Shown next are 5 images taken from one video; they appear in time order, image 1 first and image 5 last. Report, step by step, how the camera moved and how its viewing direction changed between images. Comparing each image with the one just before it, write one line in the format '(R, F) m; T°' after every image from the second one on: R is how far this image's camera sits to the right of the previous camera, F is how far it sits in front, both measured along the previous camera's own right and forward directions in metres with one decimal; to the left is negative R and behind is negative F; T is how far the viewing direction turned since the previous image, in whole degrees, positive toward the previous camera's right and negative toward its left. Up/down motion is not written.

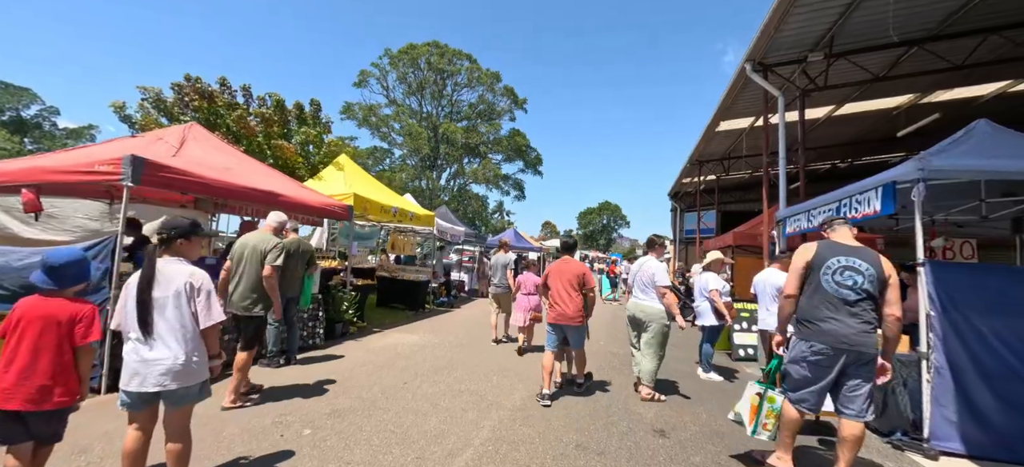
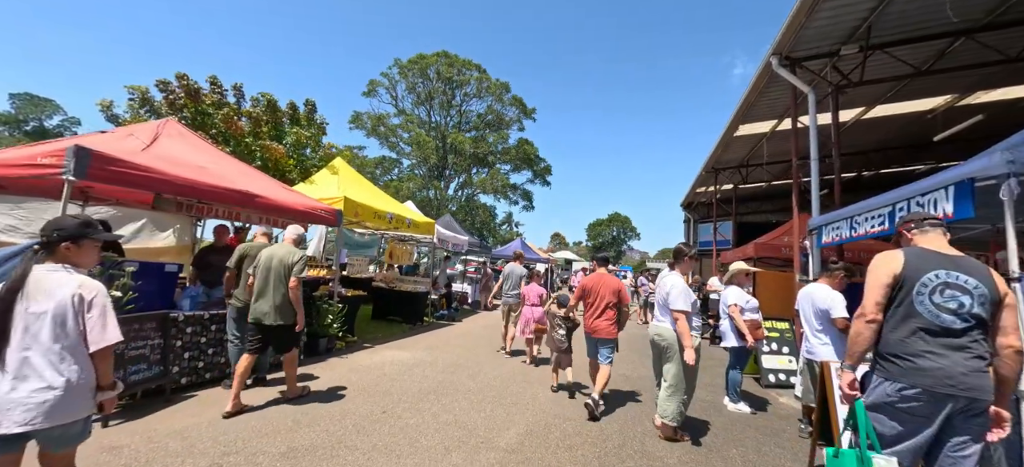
(+0.1, +0.7) m; -1°
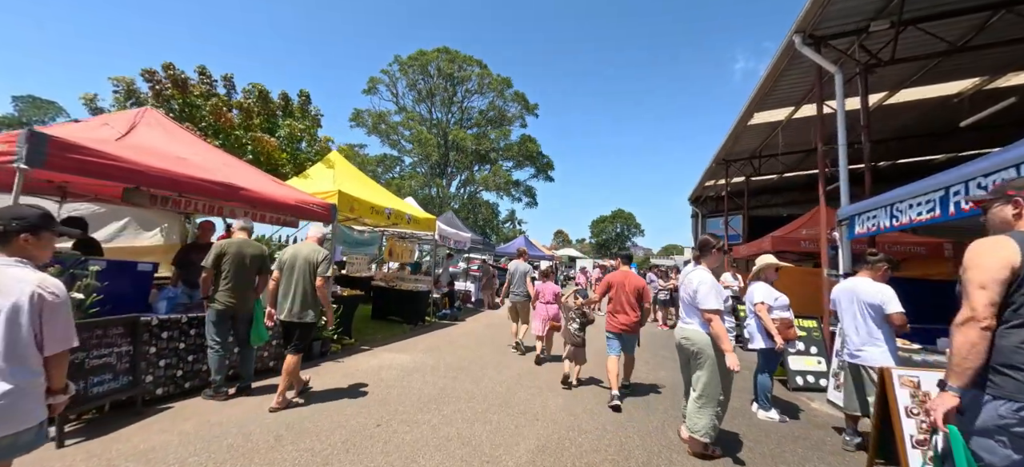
(0.0, +0.5) m; 0°
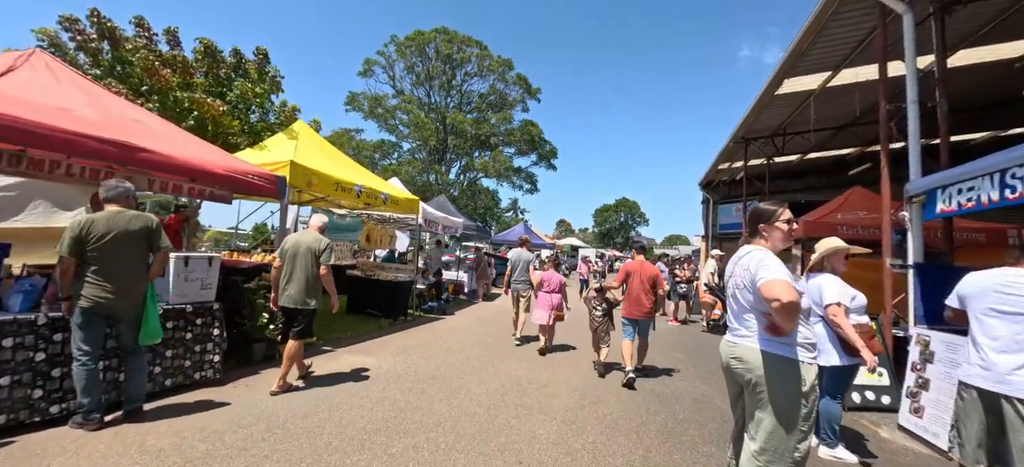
(+0.2, +1.2) m; 0°
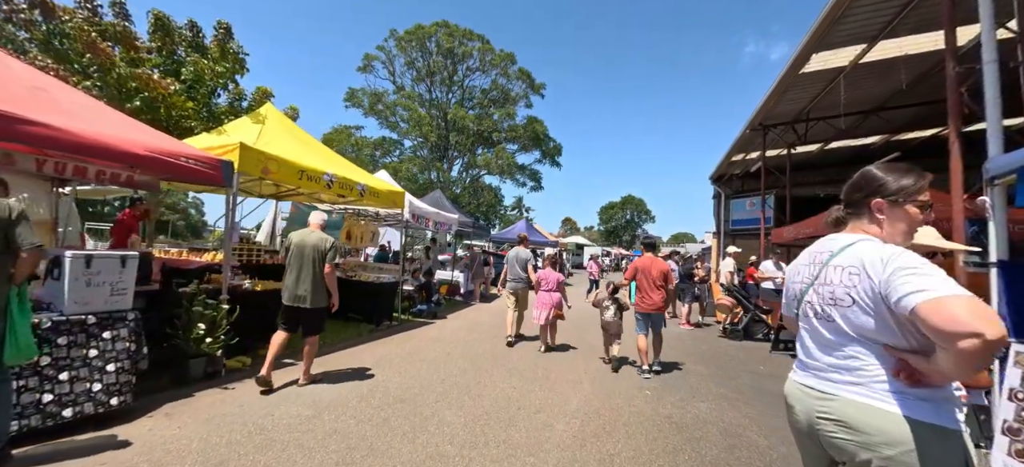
(+0.2, +0.9) m; -1°
